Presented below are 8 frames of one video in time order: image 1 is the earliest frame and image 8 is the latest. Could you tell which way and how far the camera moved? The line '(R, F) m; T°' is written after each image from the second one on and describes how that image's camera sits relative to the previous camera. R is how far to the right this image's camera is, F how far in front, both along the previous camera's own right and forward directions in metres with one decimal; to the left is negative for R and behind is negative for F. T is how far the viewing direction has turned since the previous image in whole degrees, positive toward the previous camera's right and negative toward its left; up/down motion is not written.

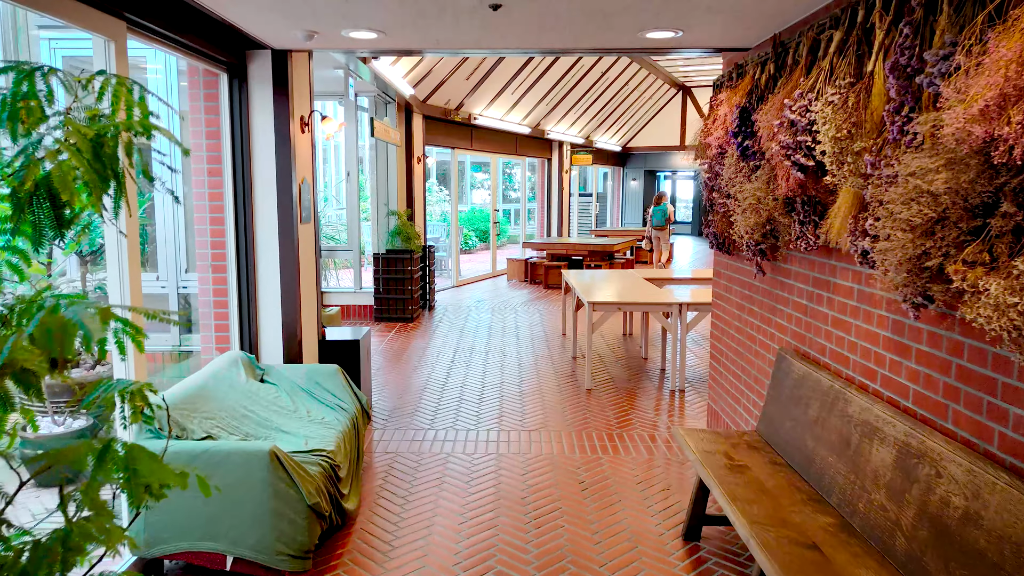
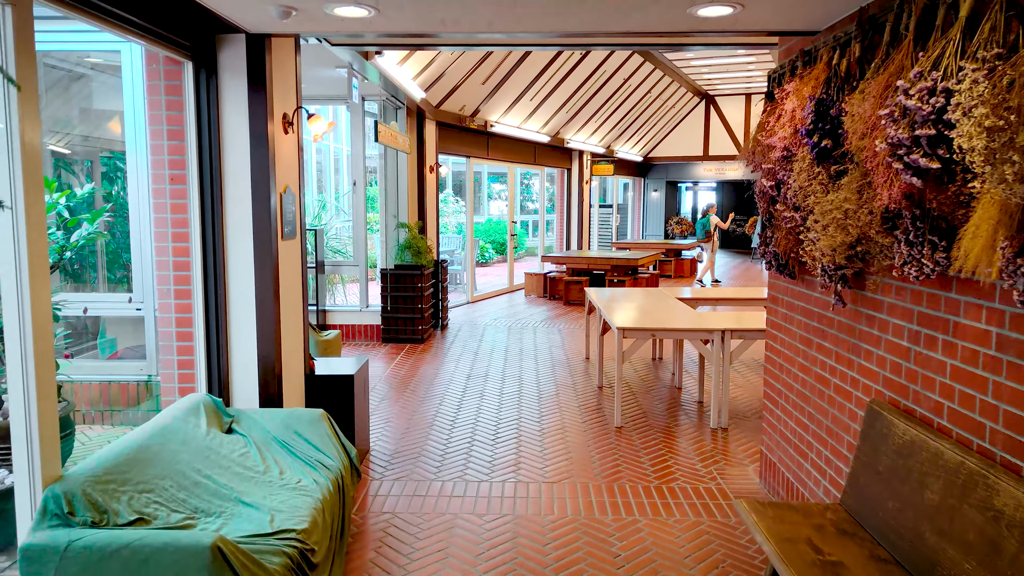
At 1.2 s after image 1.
(0.0, +0.6) m; -1°
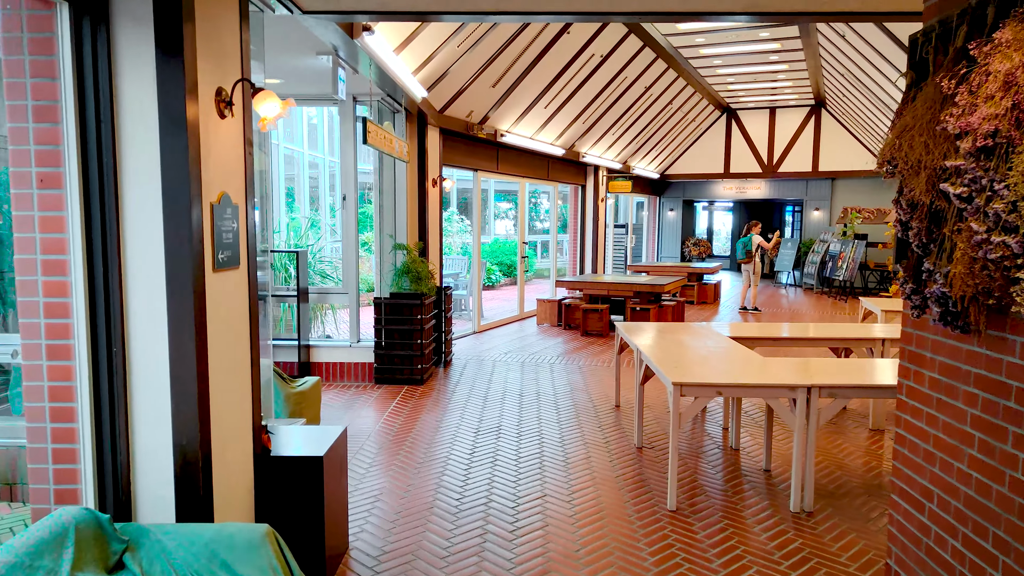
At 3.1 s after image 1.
(-0.1, +1.0) m; 0°
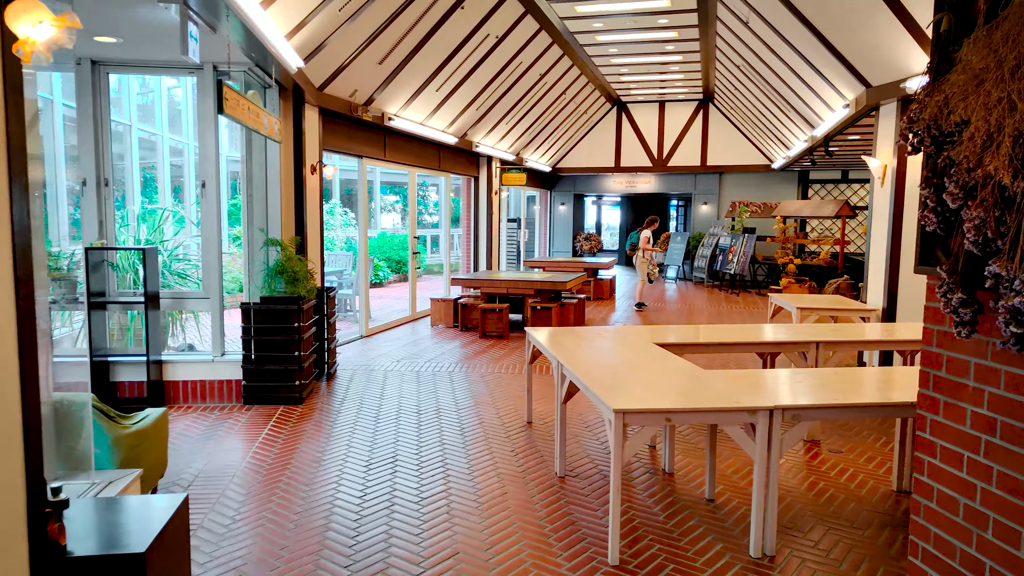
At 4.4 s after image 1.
(-0.1, +0.7) m; +9°
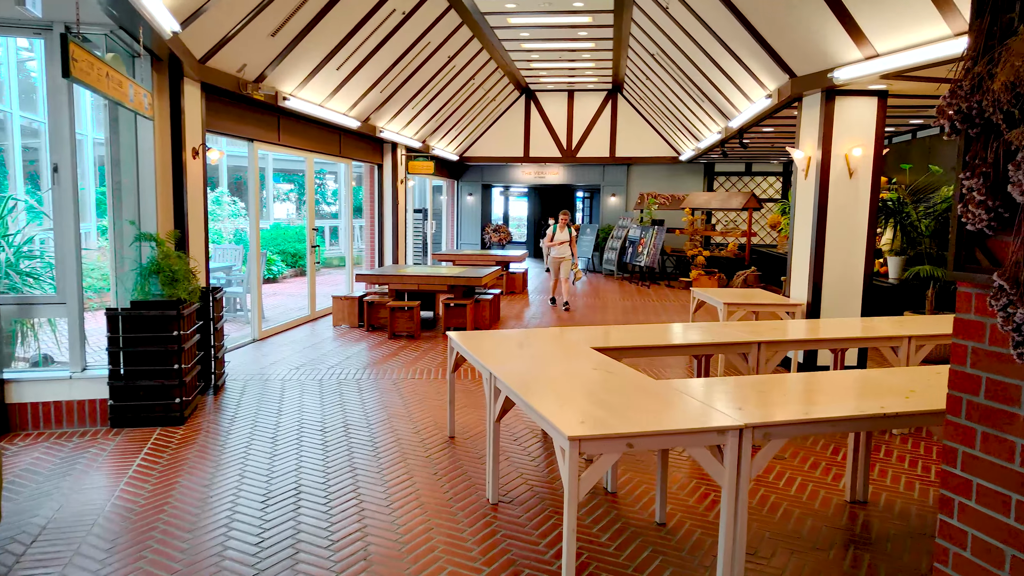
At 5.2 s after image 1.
(-0.1, +0.5) m; +7°
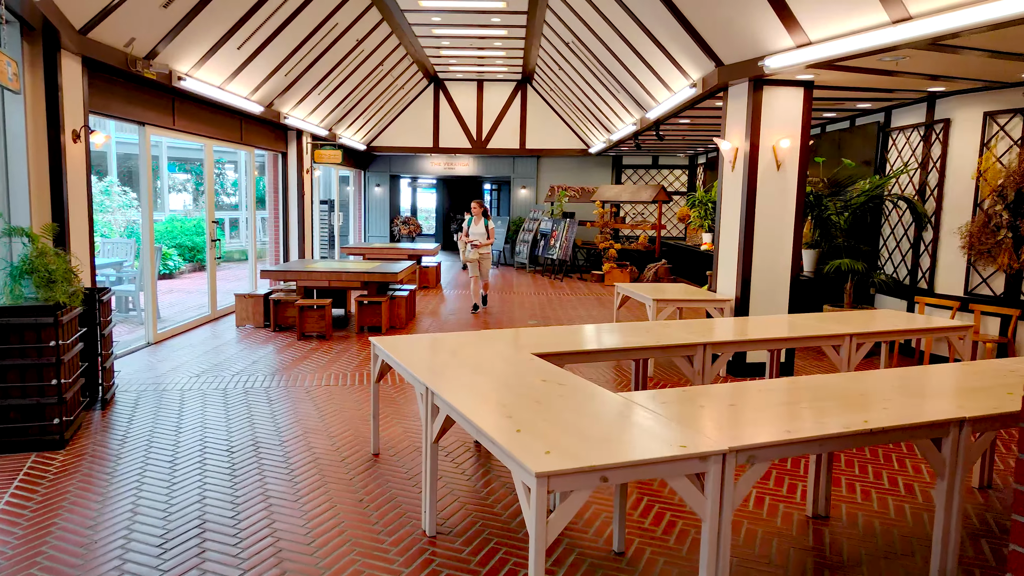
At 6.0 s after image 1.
(-0.2, +0.3) m; +7°
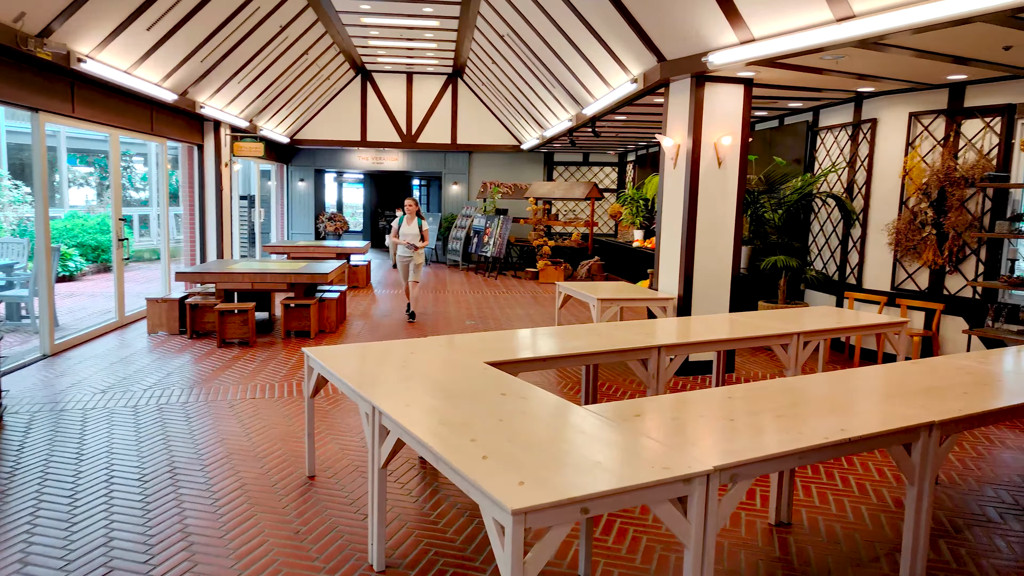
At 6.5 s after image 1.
(-0.1, +0.3) m; +6°
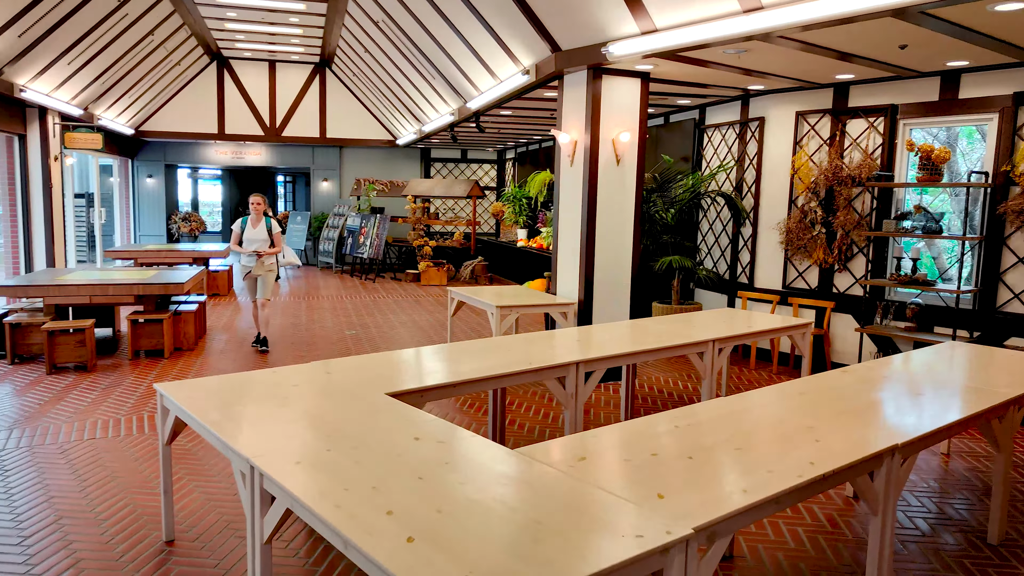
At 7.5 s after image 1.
(-0.2, +0.6) m; +10°
